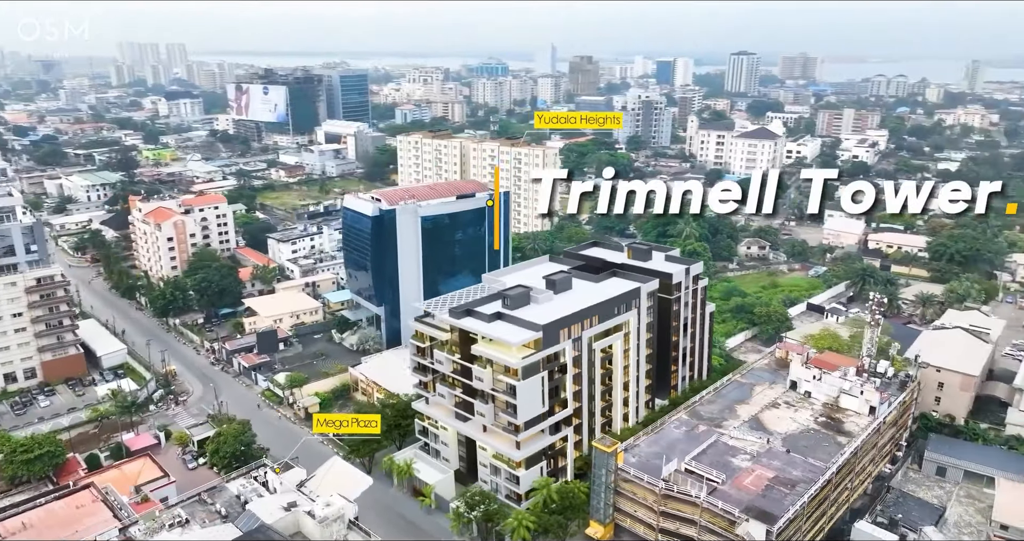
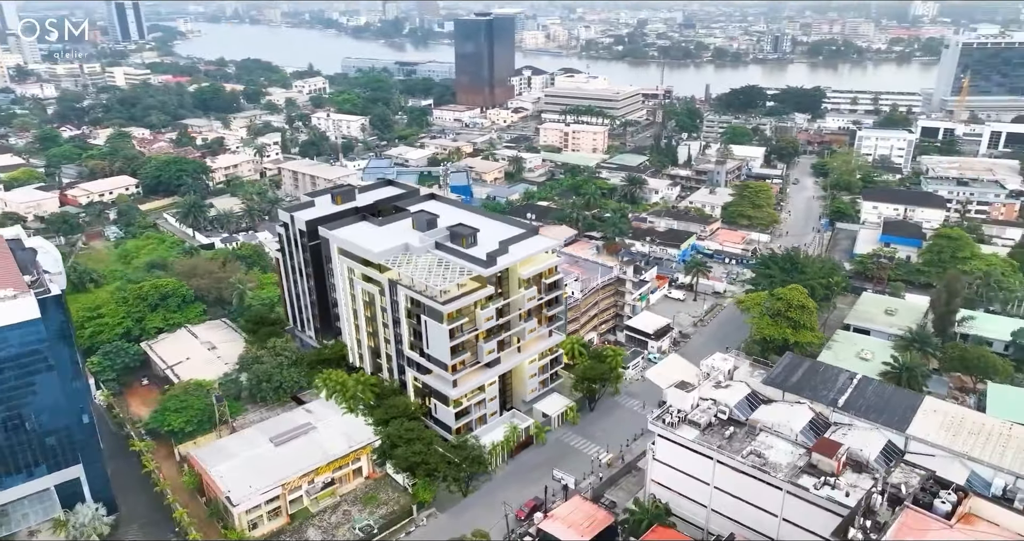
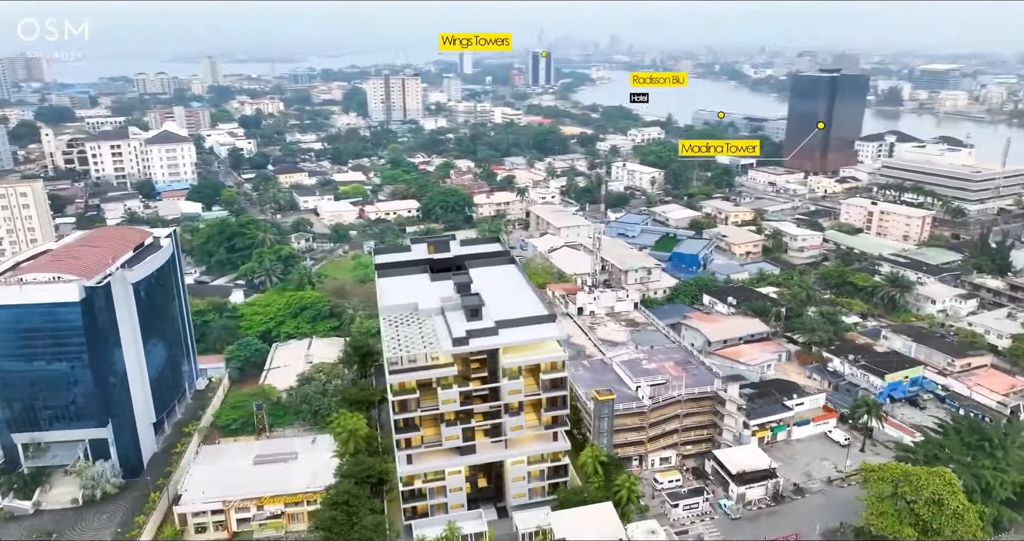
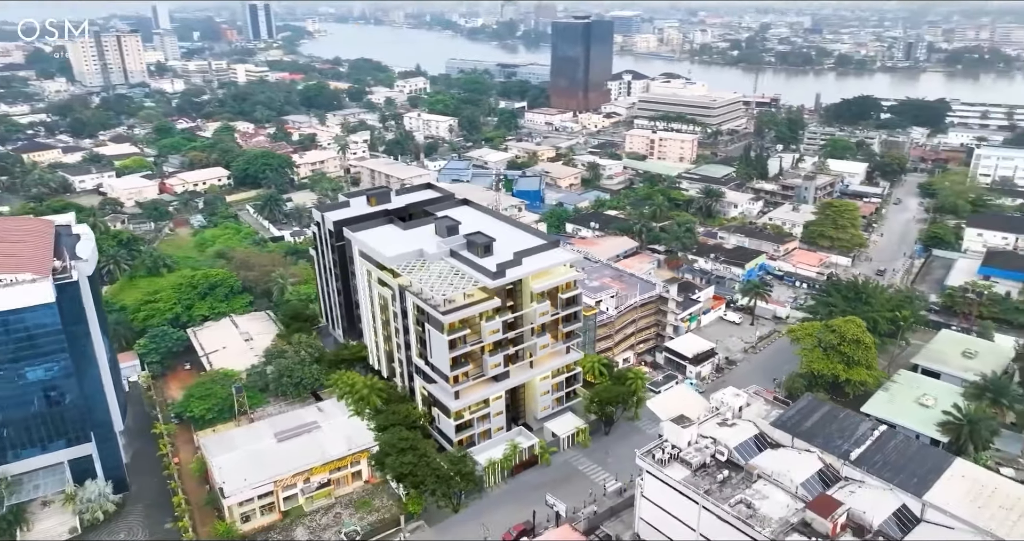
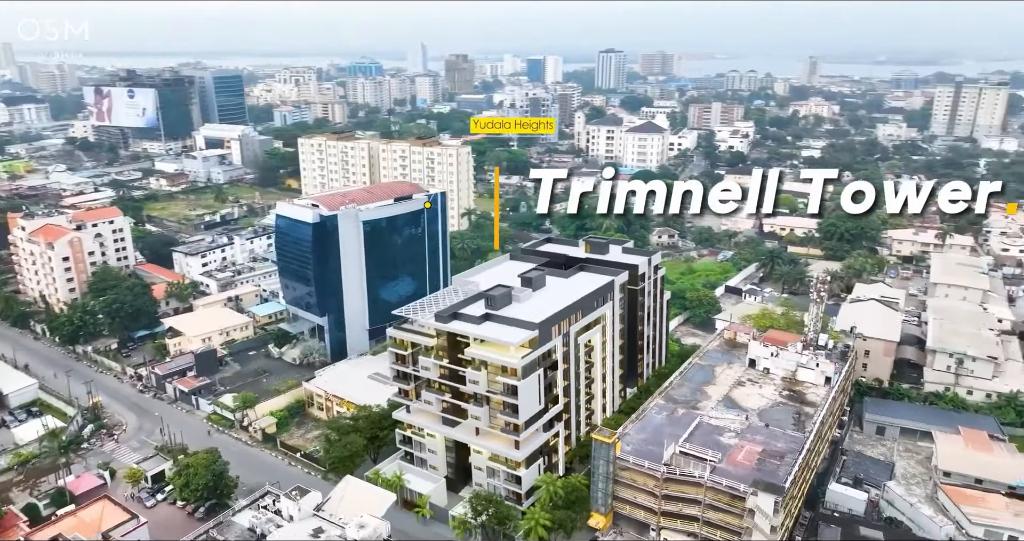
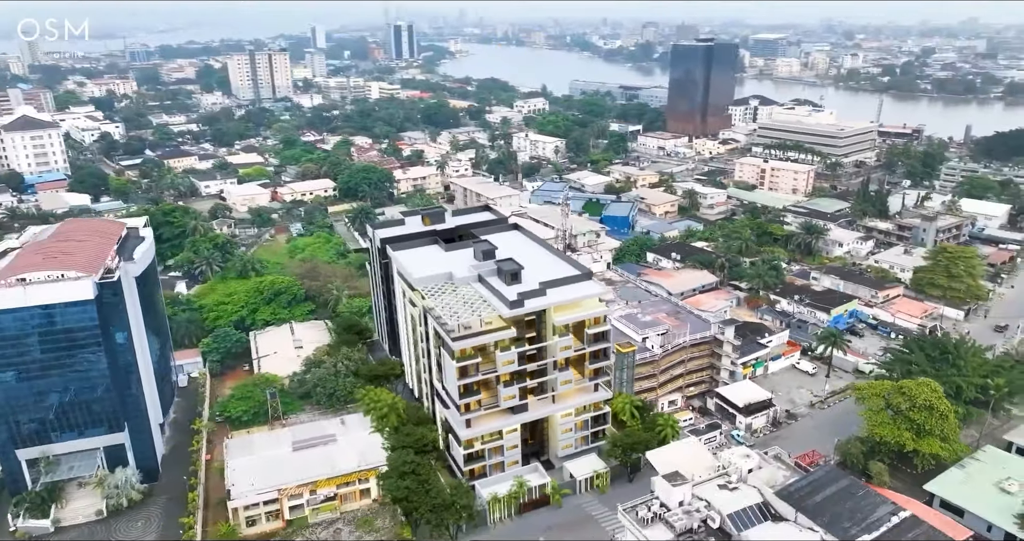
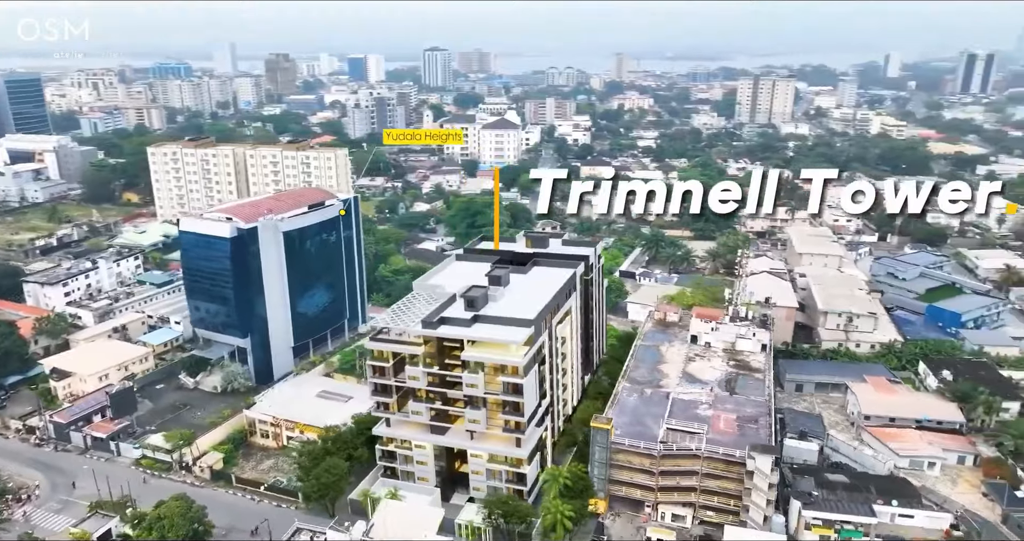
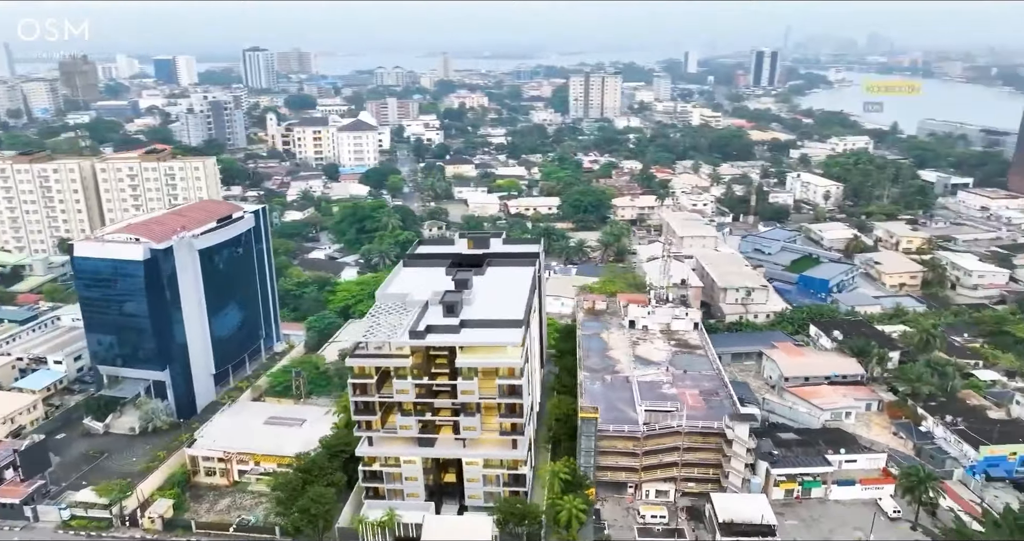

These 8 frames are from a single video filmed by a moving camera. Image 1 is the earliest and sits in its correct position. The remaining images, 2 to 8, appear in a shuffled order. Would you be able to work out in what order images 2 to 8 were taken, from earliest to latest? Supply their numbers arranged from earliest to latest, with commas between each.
5, 7, 8, 3, 6, 4, 2
